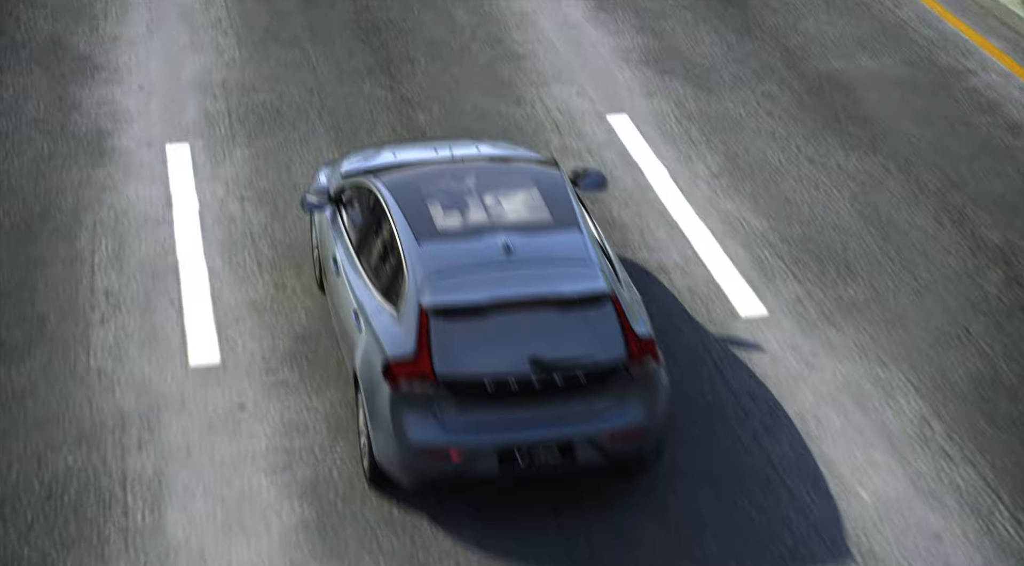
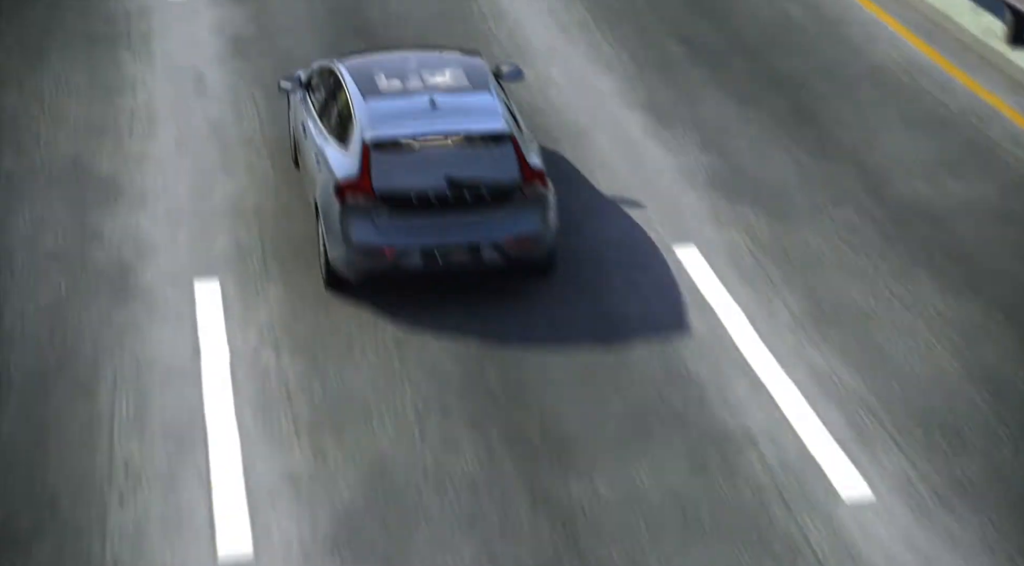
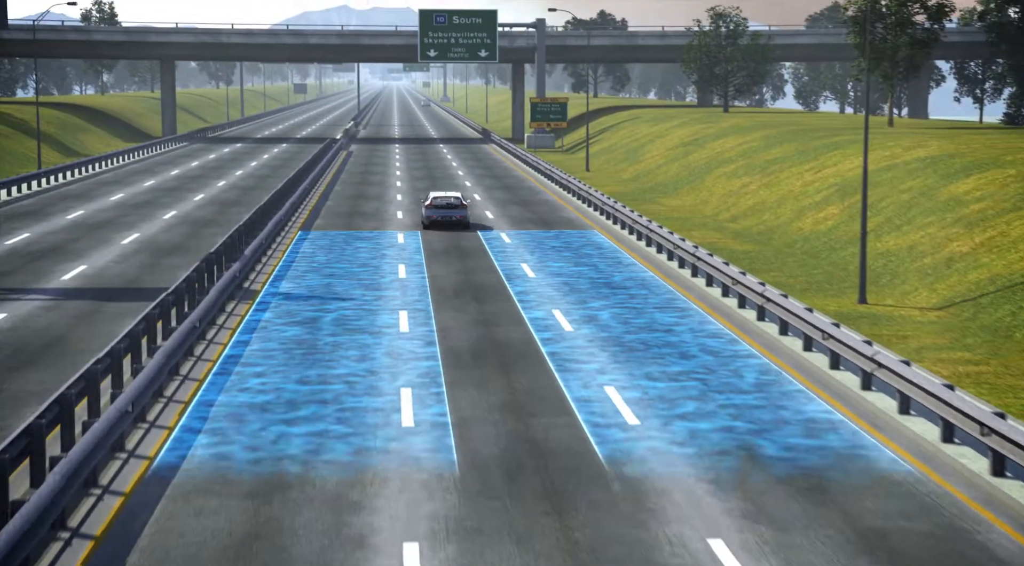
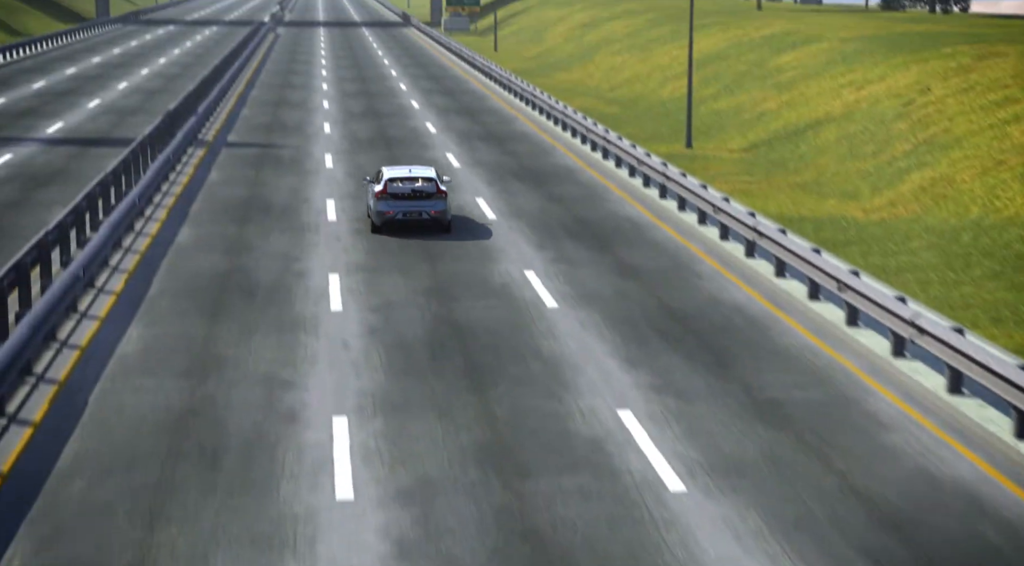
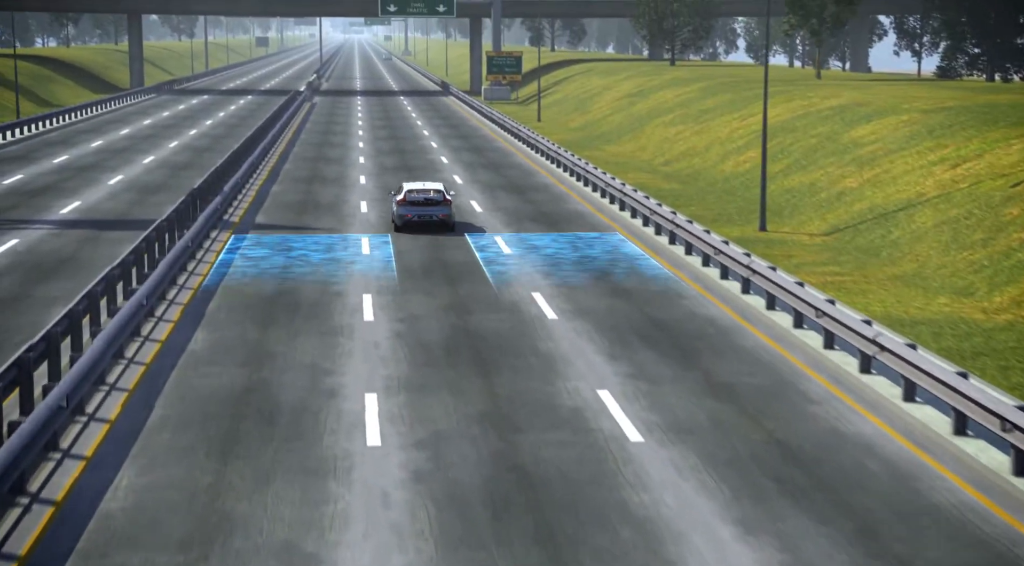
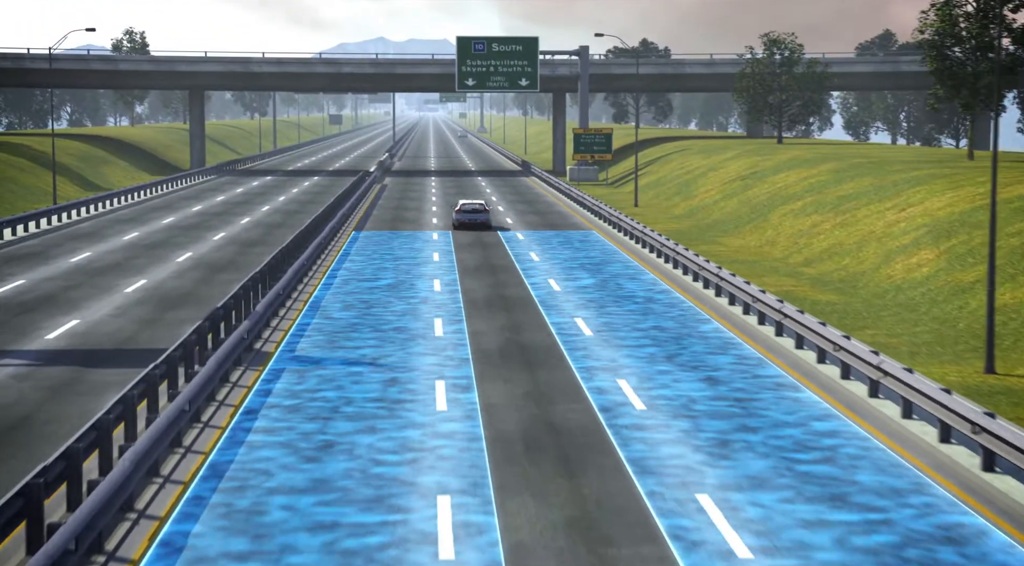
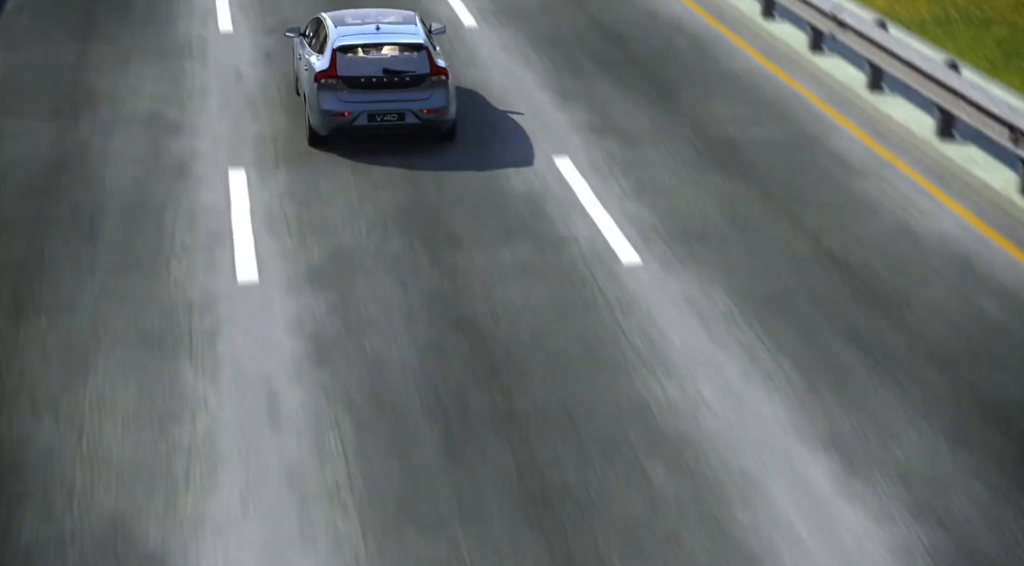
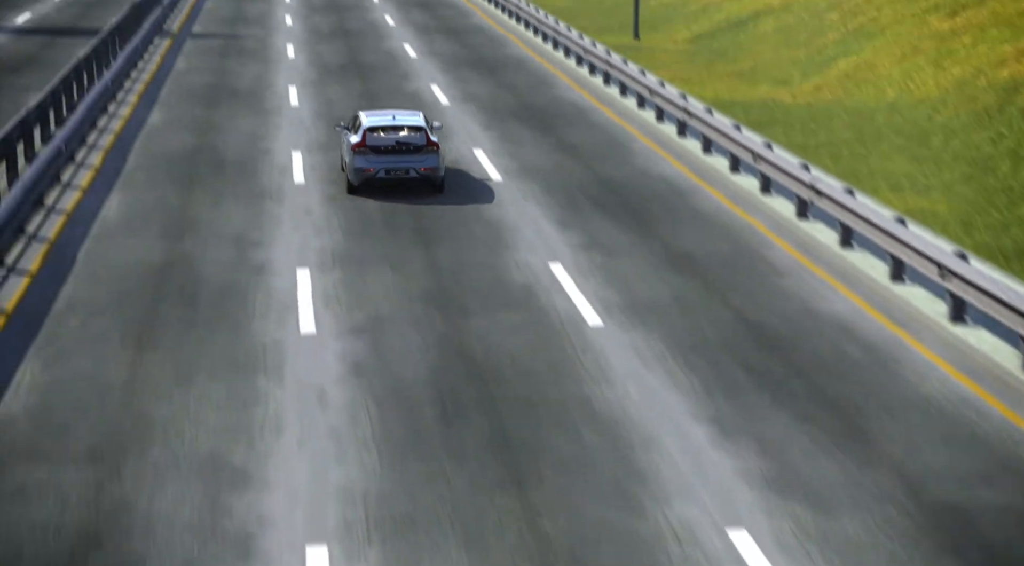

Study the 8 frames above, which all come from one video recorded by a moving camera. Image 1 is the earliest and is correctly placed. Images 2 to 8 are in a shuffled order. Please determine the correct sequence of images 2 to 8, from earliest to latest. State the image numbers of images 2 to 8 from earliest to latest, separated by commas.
2, 7, 8, 4, 5, 3, 6
